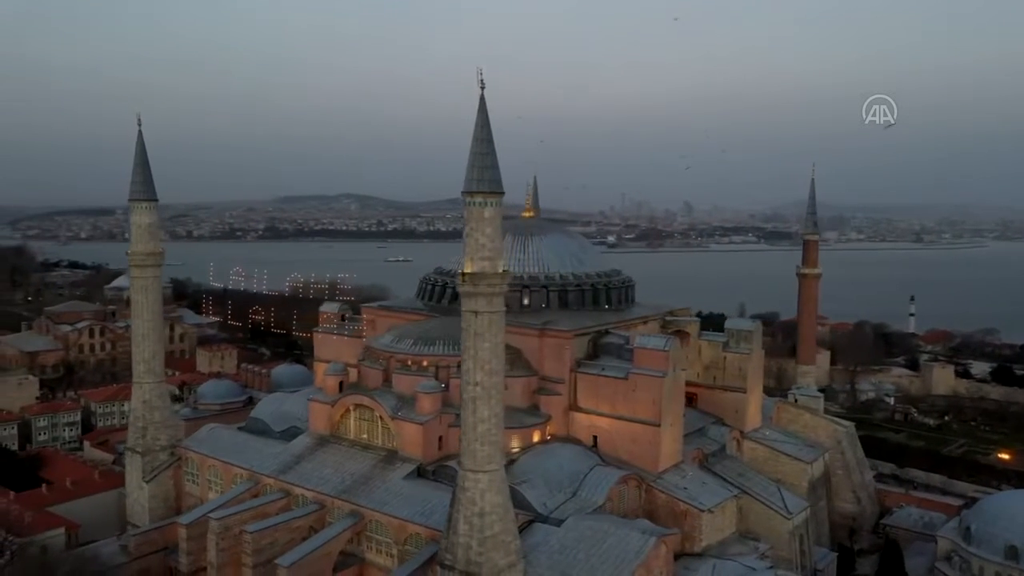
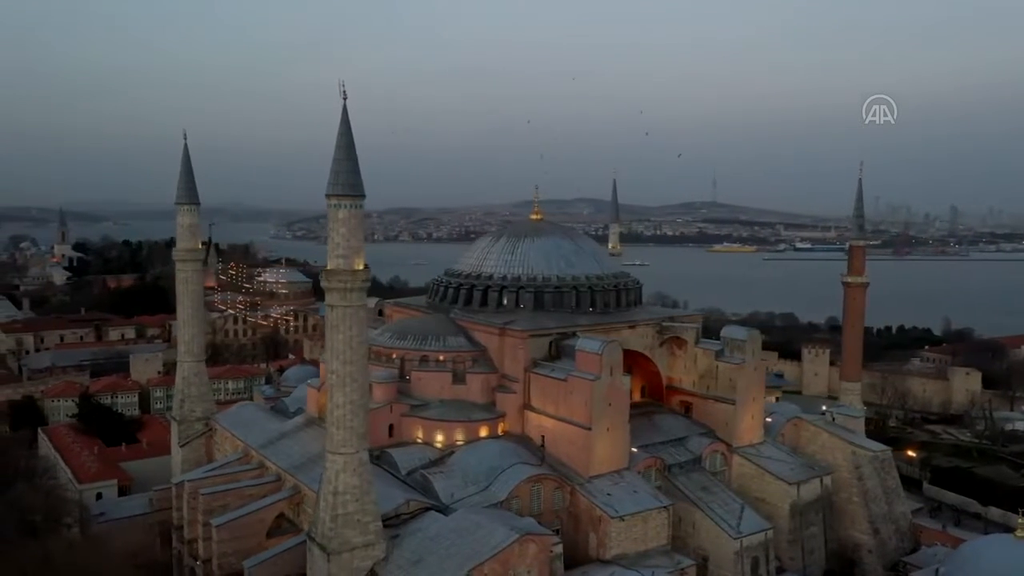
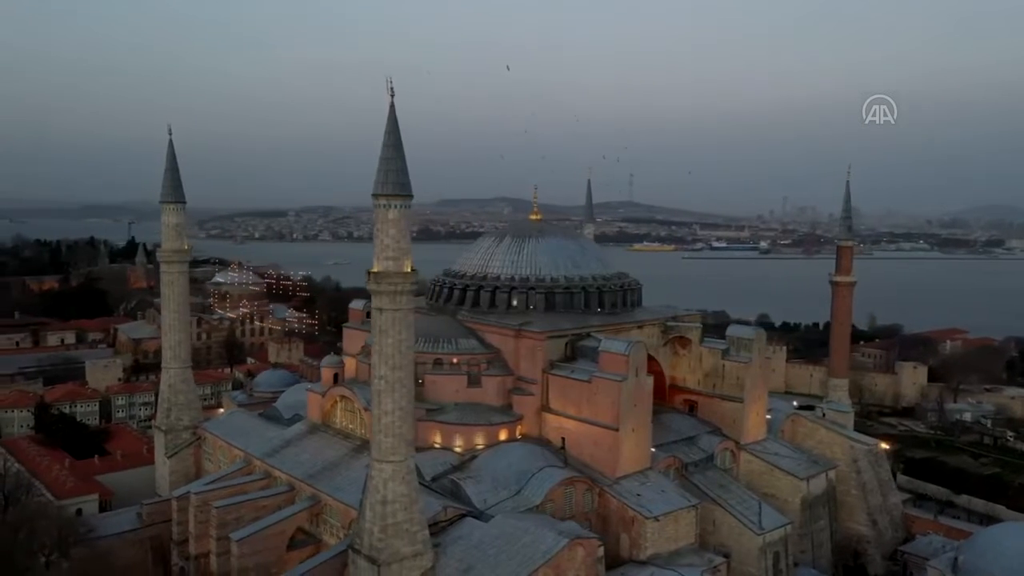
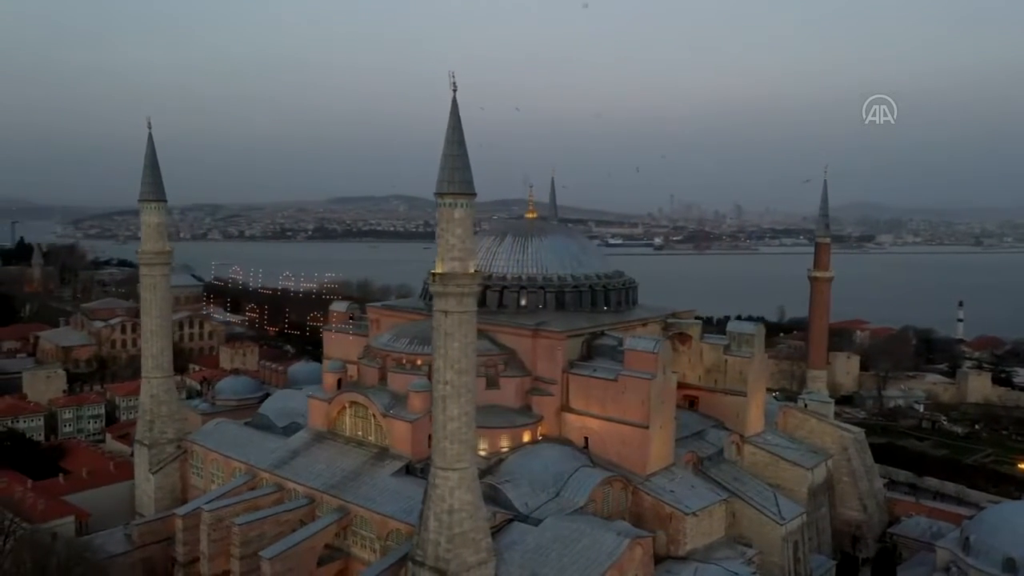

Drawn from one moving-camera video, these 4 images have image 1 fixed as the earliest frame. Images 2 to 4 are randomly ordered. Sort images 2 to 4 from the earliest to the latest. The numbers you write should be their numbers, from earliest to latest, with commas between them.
4, 3, 2
